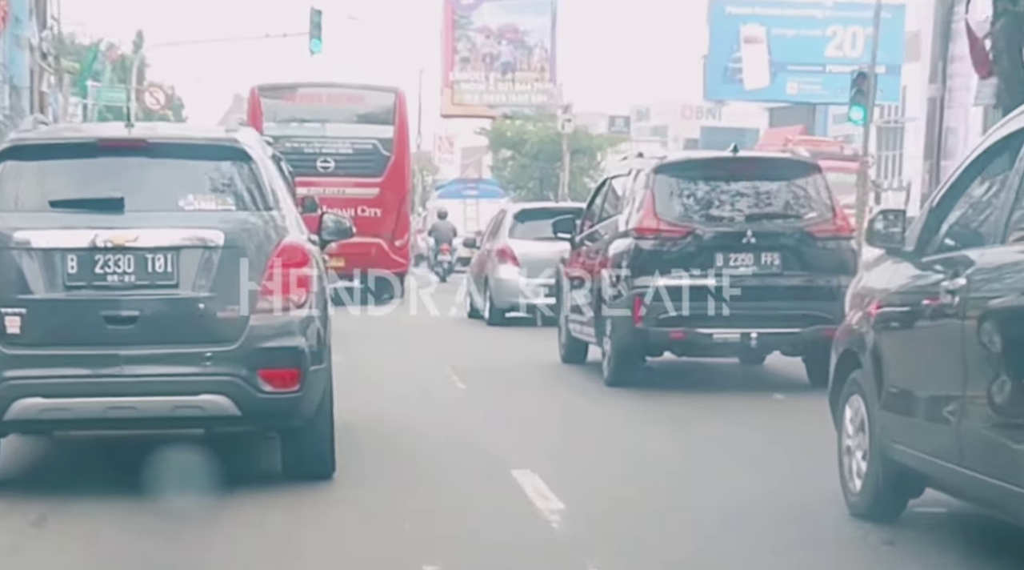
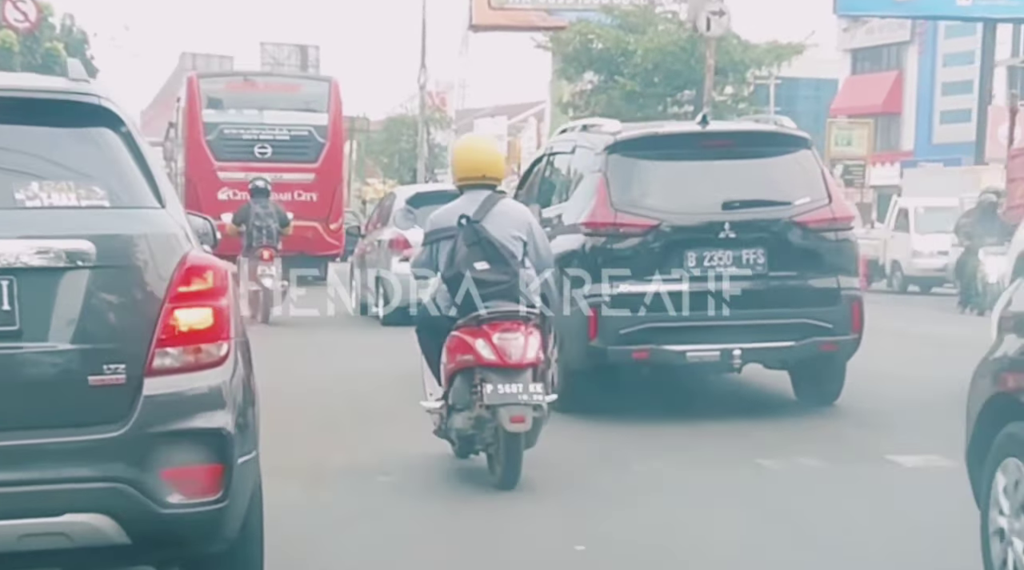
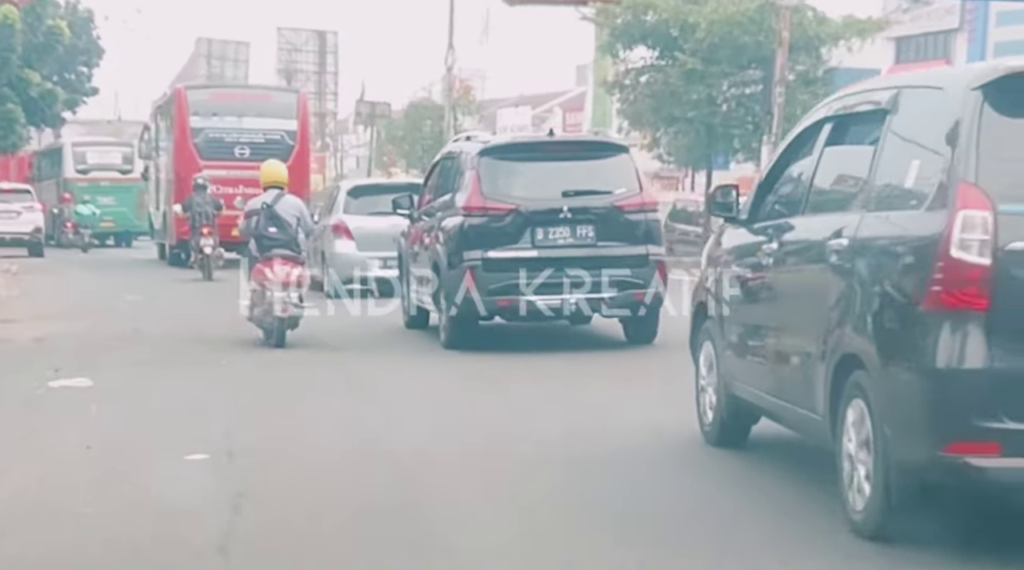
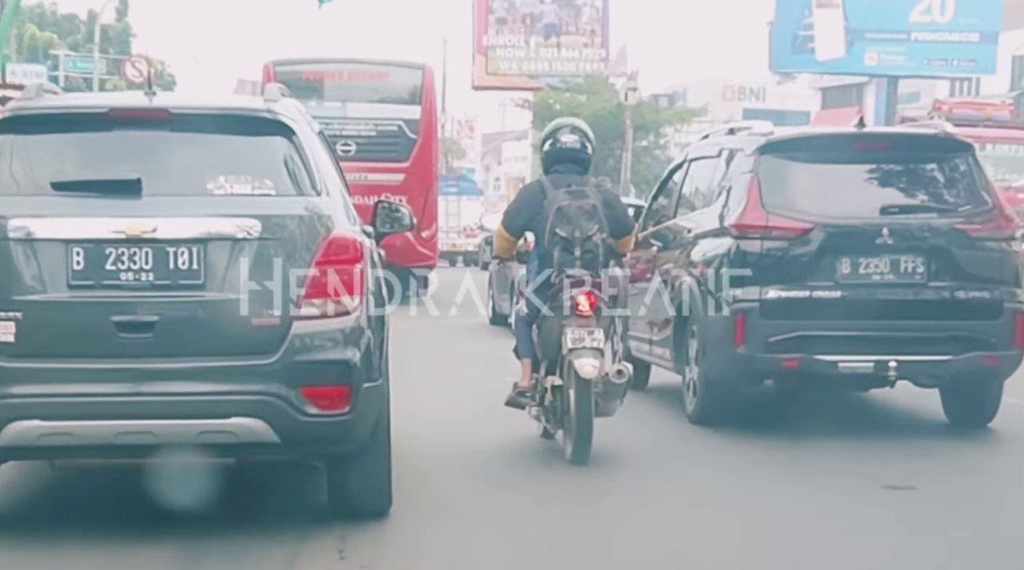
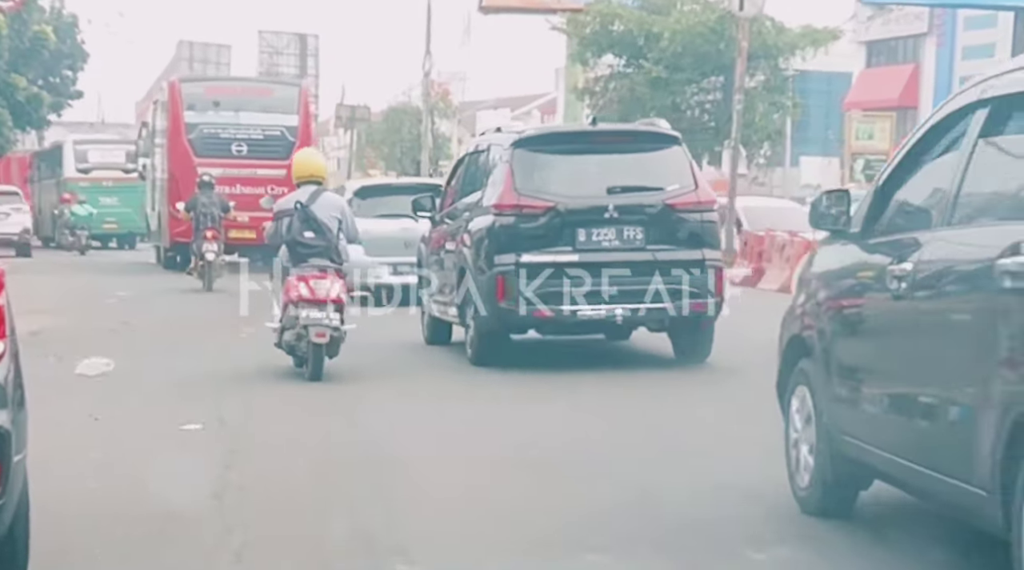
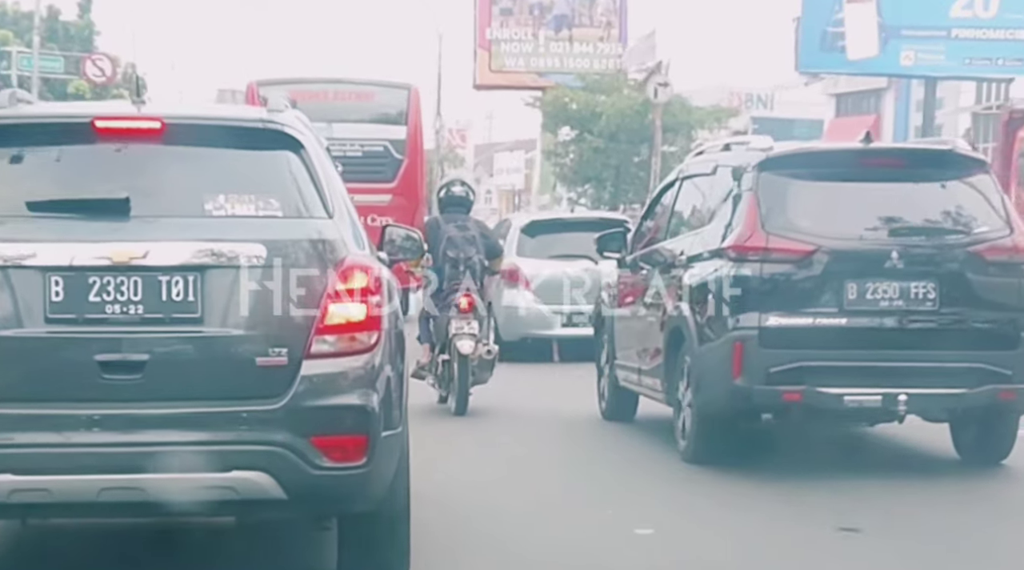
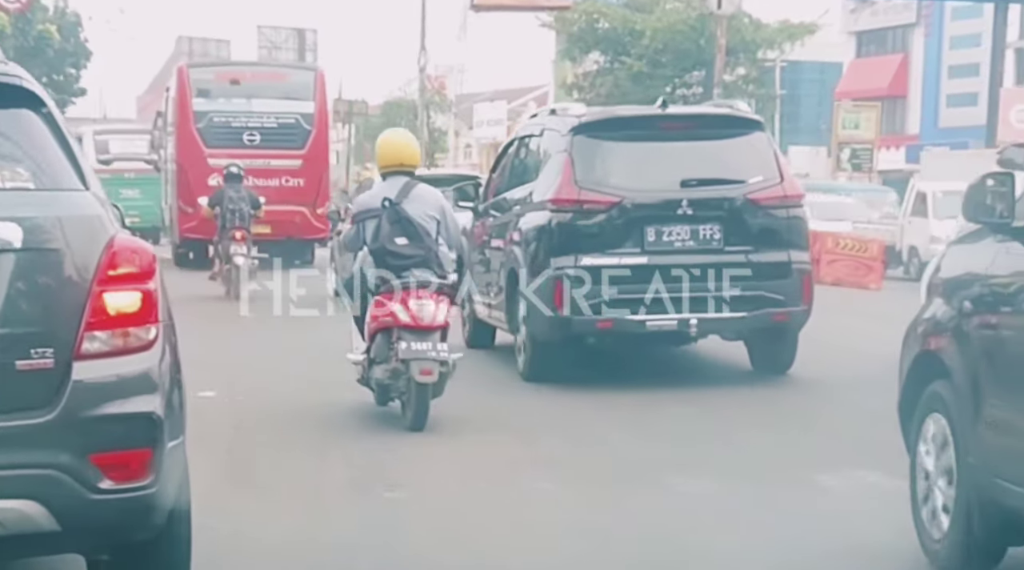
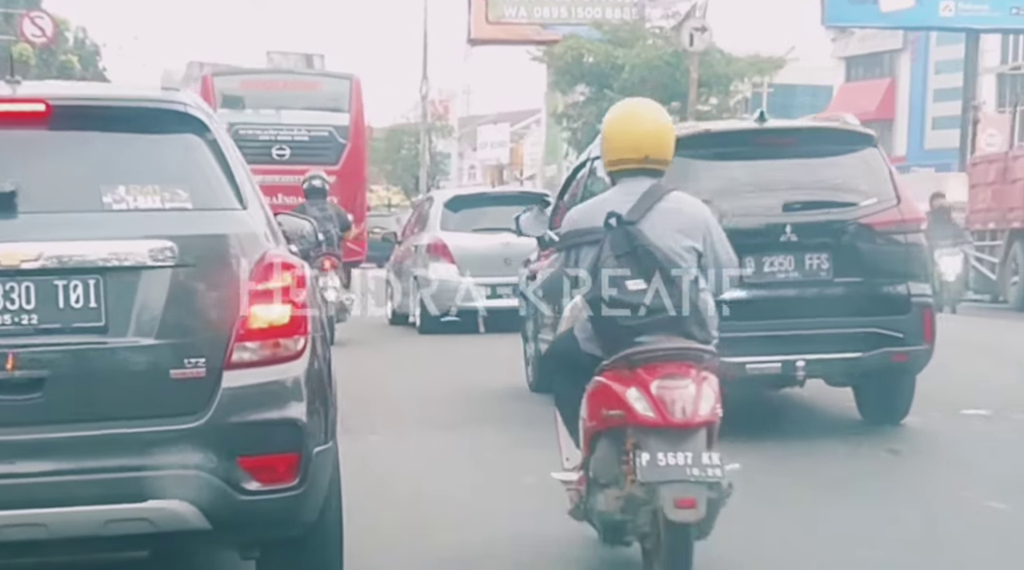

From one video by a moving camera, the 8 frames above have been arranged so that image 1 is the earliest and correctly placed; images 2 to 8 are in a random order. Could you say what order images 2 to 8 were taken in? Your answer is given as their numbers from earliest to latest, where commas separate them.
4, 6, 8, 2, 7, 5, 3
